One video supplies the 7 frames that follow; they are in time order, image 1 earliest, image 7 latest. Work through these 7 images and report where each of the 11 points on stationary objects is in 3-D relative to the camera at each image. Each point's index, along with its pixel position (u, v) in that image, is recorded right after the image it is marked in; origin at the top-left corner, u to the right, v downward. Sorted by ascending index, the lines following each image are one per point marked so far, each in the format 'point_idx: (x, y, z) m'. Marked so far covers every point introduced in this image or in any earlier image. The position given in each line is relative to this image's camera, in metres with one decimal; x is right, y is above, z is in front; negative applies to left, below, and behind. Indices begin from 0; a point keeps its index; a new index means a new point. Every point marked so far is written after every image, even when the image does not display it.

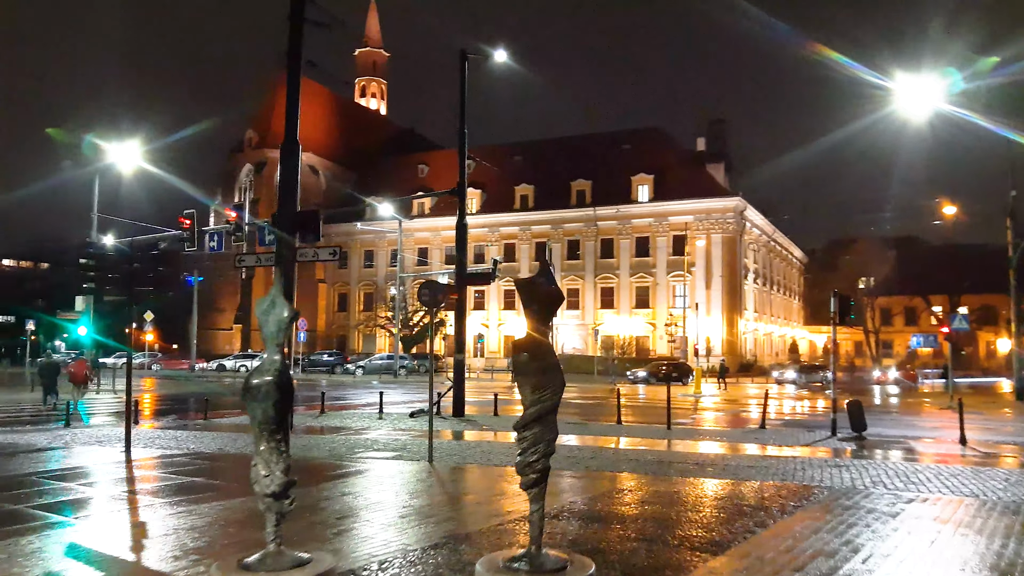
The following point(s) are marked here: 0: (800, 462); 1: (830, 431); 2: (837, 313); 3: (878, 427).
0: (+4.1, -2.5, +12.1) m
1: (+6.4, -2.9, +17.1) m
2: (+6.4, -0.5, +16.9) m
3: (+8.2, -3.1, +19.1) m
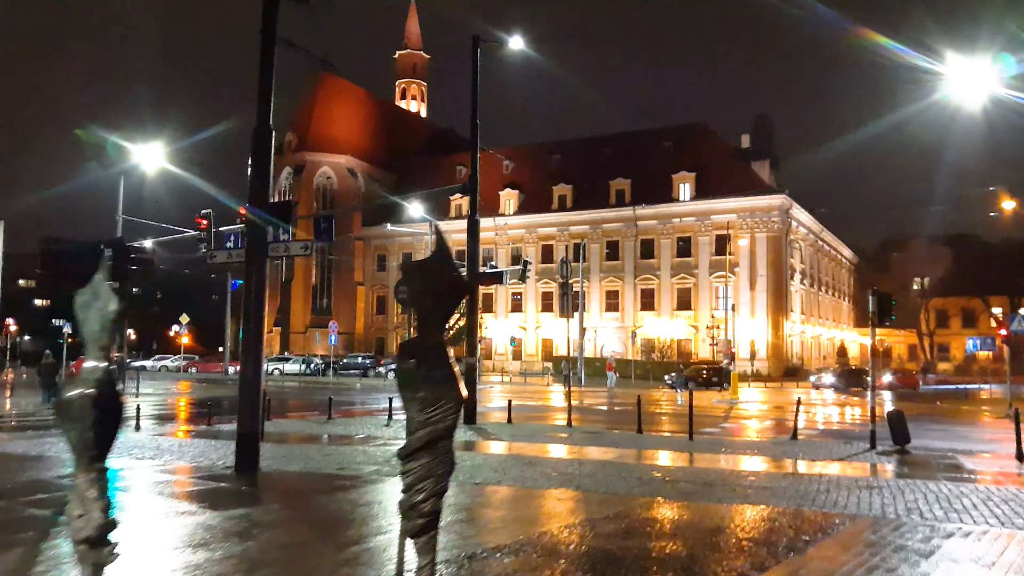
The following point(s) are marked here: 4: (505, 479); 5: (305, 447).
0: (+3.9, -2.4, +10.7) m
1: (+6.5, -2.8, +15.6) m
2: (+6.6, -0.4, +15.4) m
3: (+8.4, -3.1, +17.5) m
4: (+0.1, -2.4, +10.5) m
5: (-3.5, -2.7, +14.2) m
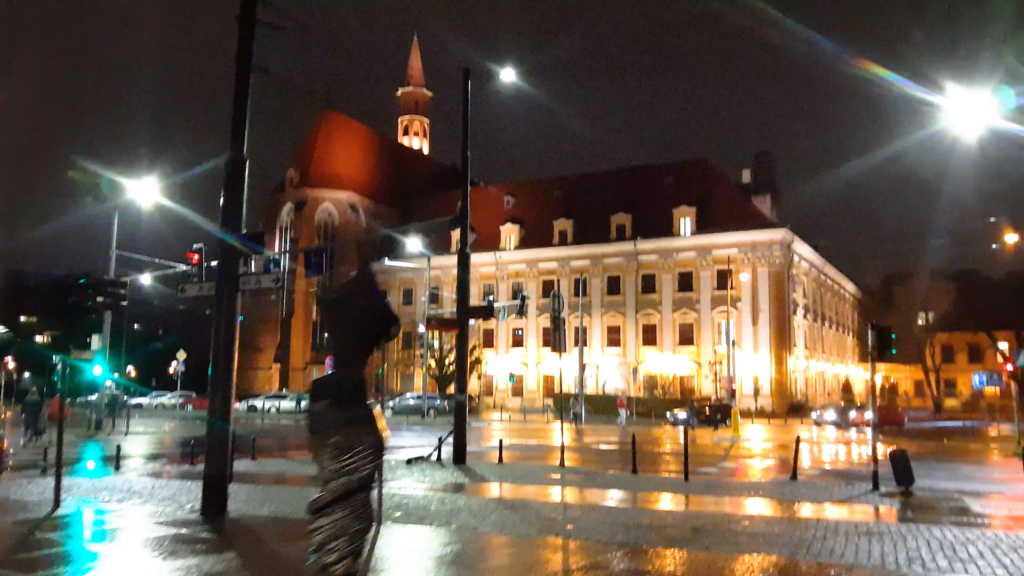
0: (+3.7, -2.8, +10.1) m
1: (+6.3, -3.4, +14.9) m
2: (+6.3, -1.0, +14.9) m
3: (+8.2, -3.8, +16.8) m
4: (-0.2, -2.8, +9.9) m
5: (-3.7, -3.2, +13.7) m
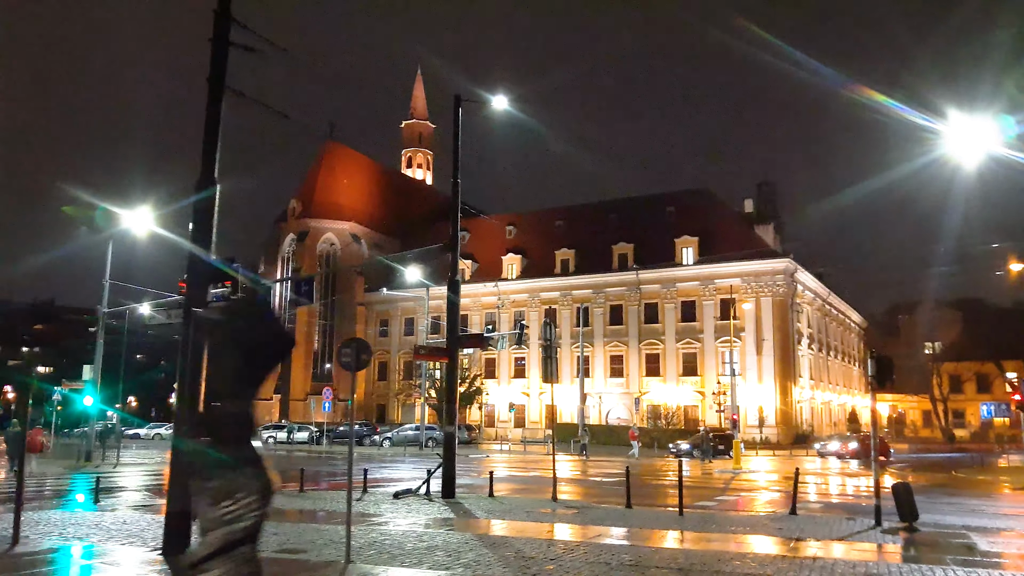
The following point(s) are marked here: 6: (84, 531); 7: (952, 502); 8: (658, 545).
0: (+3.4, -3.1, +9.5) m
1: (+6.1, -3.9, +14.3) m
2: (+6.1, -1.5, +14.3) m
3: (+8.0, -4.3, +16.2) m
4: (-0.4, -3.0, +9.4) m
5: (-4.0, -3.6, +13.1) m
6: (-6.9, -3.9, +13.5) m
7: (+9.5, -4.7, +18.7) m
8: (+2.0, -3.6, +11.8) m
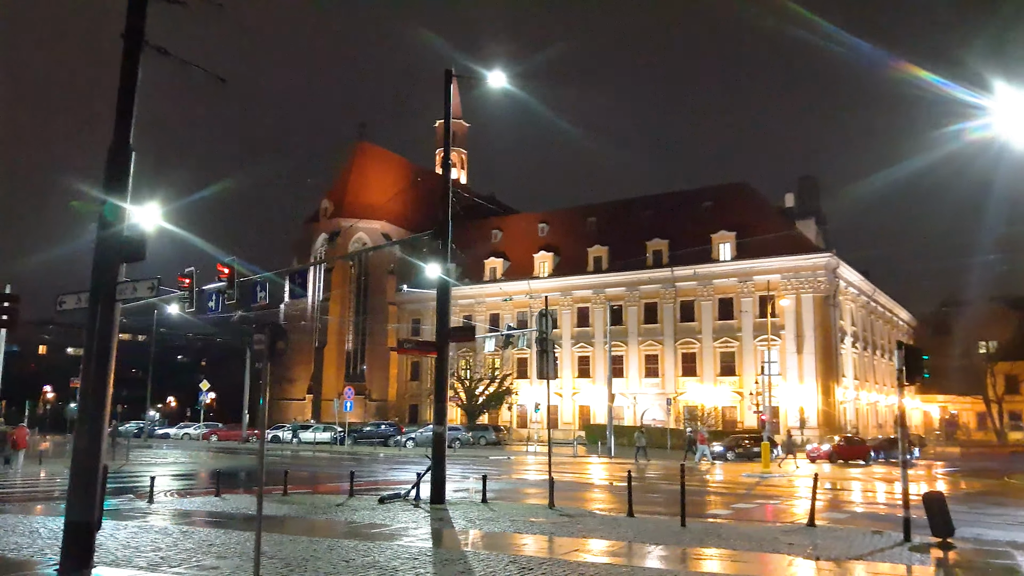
0: (+2.9, -2.8, +7.9) m
1: (+5.8, -3.6, +12.6) m
2: (+5.8, -1.2, +12.6) m
3: (+7.8, -4.0, +14.3) m
4: (-1.0, -2.8, +8.0) m
5: (-4.3, -3.4, +11.9) m
6: (-7.3, -3.7, +12.4) m
7: (+9.4, -4.4, +16.7) m
8: (+1.6, -3.3, +10.3) m
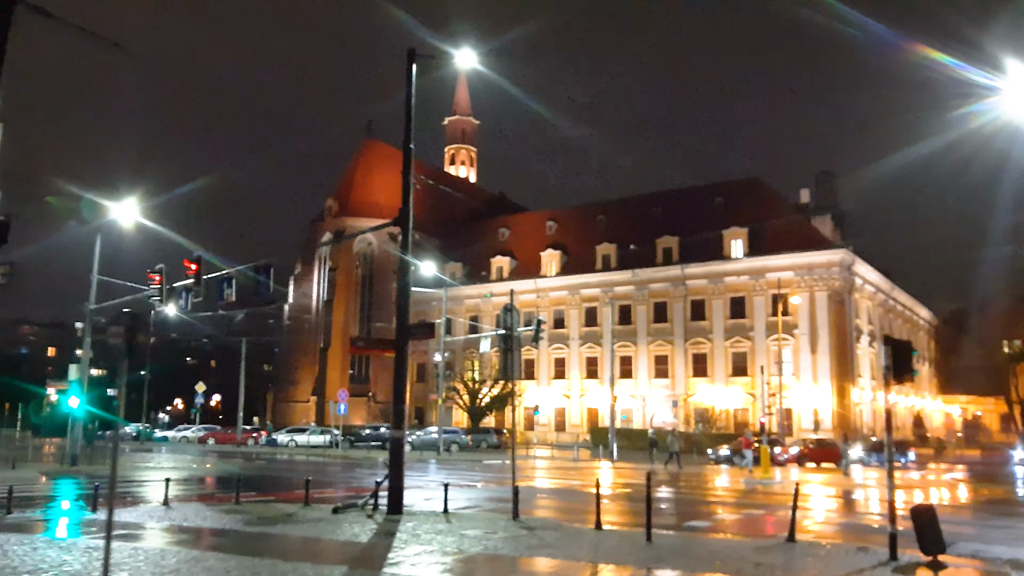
0: (+2.0, -2.7, +6.5) m
1: (+5.0, -3.4, +11.1) m
2: (+5.0, -1.0, +11.1) m
3: (+7.1, -3.8, +12.8) m
4: (-1.9, -2.6, +6.6) m
5: (-5.1, -3.3, +10.6) m
6: (-8.0, -3.6, +11.2) m
7: (+8.8, -4.2, +15.2) m
8: (+0.7, -3.1, +8.9) m
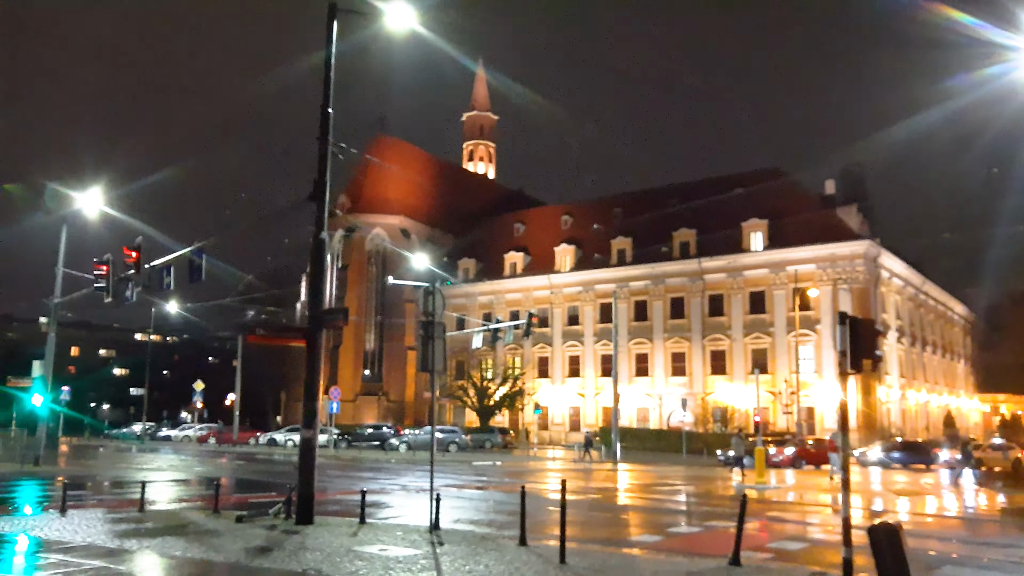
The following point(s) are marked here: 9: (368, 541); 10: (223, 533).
0: (+0.4, -2.3, +4.4) m
1: (+3.6, -3.0, +8.9) m
2: (+3.6, -0.7, +9.0) m
3: (+5.8, -3.4, +10.5) m
4: (-3.4, -2.3, +4.8) m
5: (-6.5, -3.0, +8.9) m
6: (-9.4, -3.3, +9.6) m
7: (+7.5, -3.8, +12.9) m
8: (-0.7, -2.8, +6.9) m
9: (-2.1, -3.6, +12.1) m
10: (-4.4, -3.7, +12.8) m
